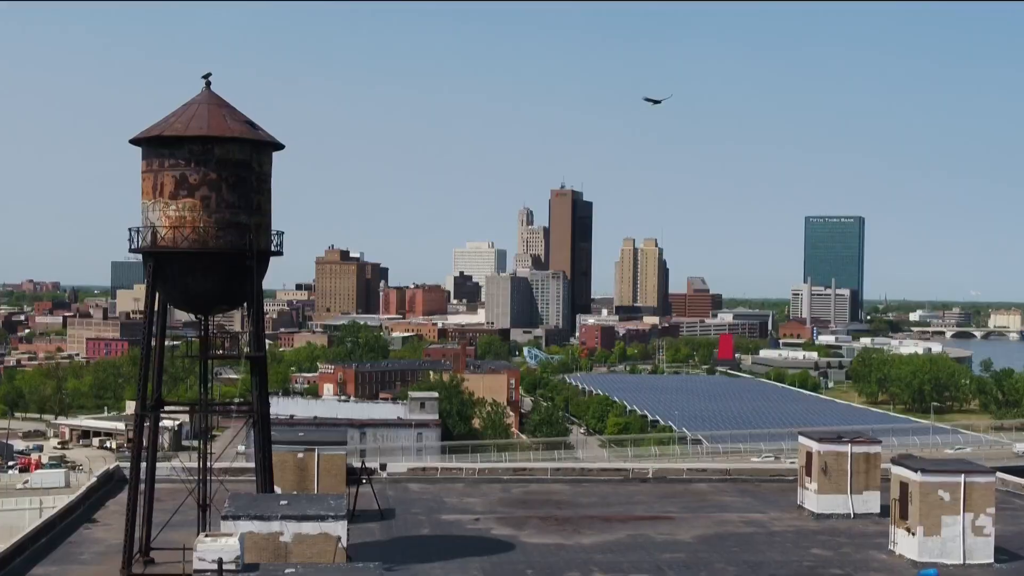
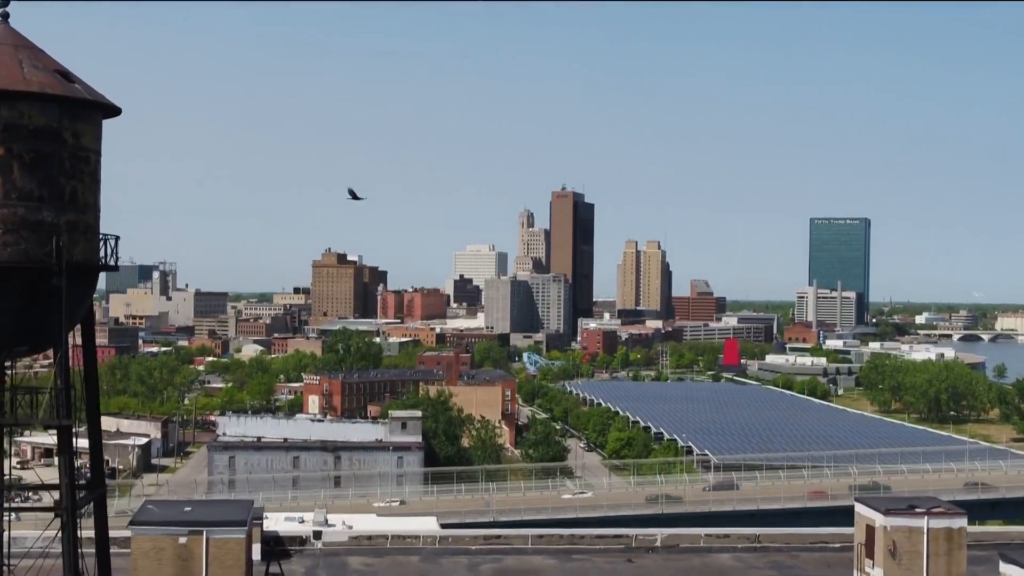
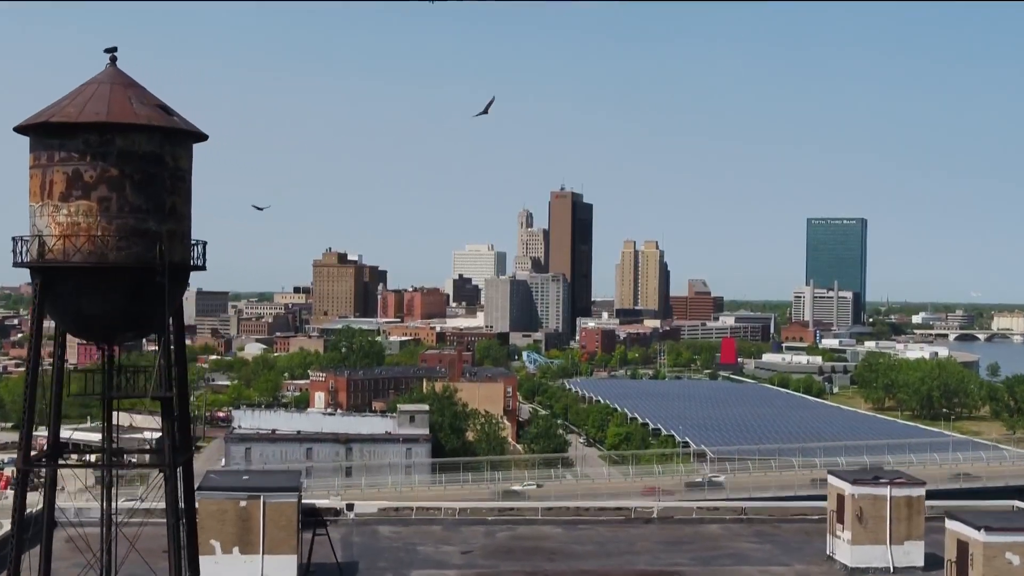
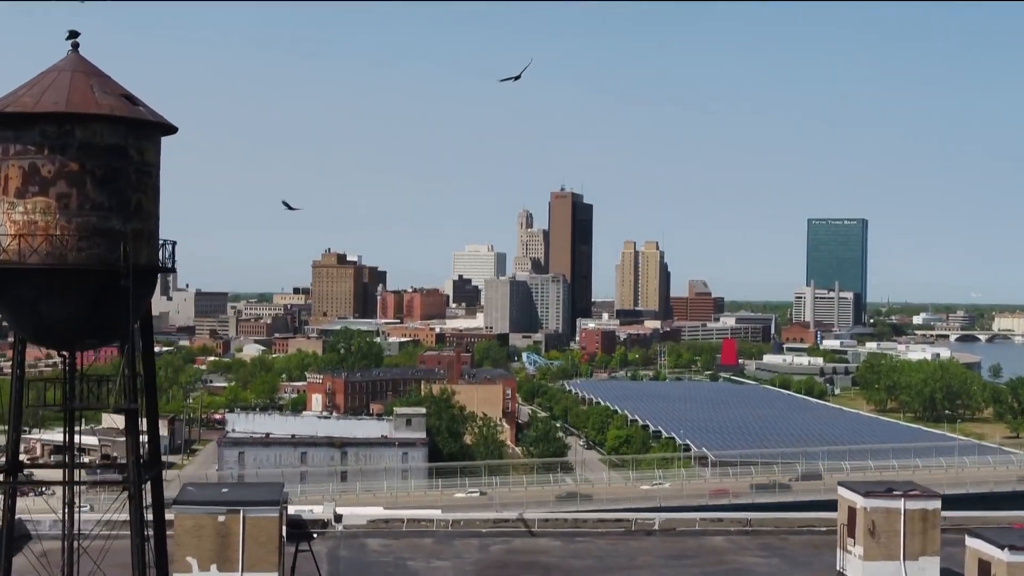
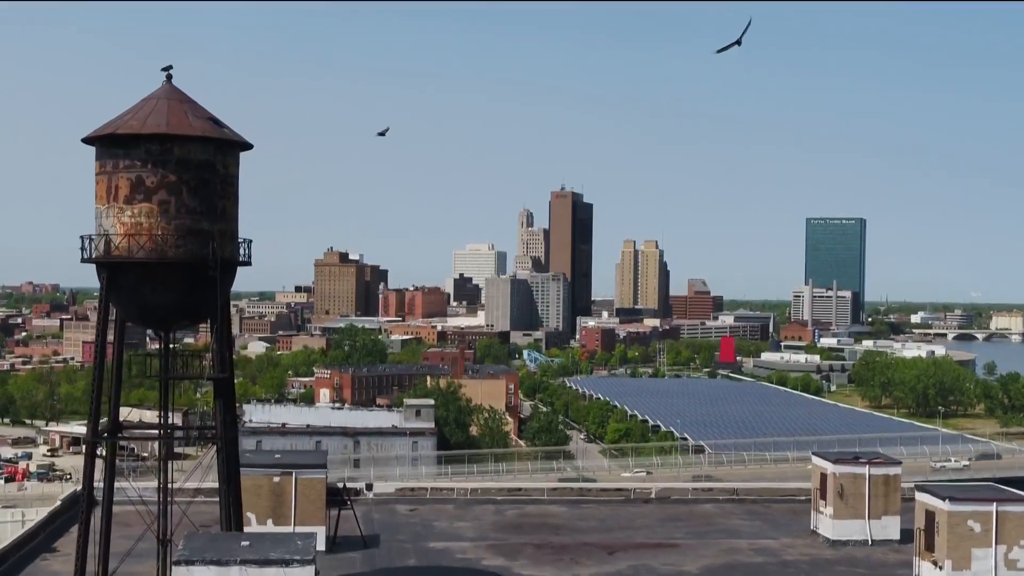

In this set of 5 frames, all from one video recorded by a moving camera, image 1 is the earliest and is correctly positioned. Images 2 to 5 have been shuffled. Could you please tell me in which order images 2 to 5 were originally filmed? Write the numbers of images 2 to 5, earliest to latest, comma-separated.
5, 3, 4, 2
